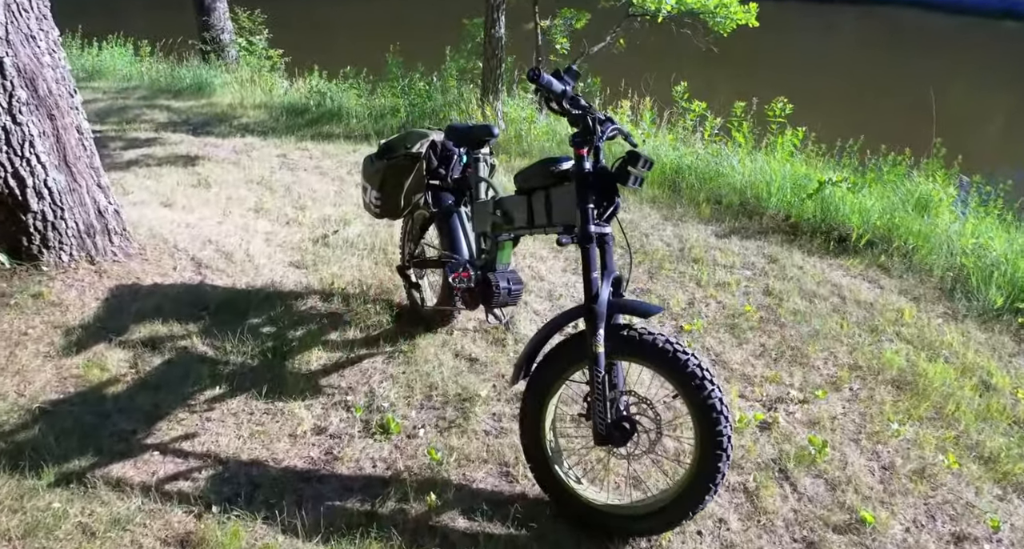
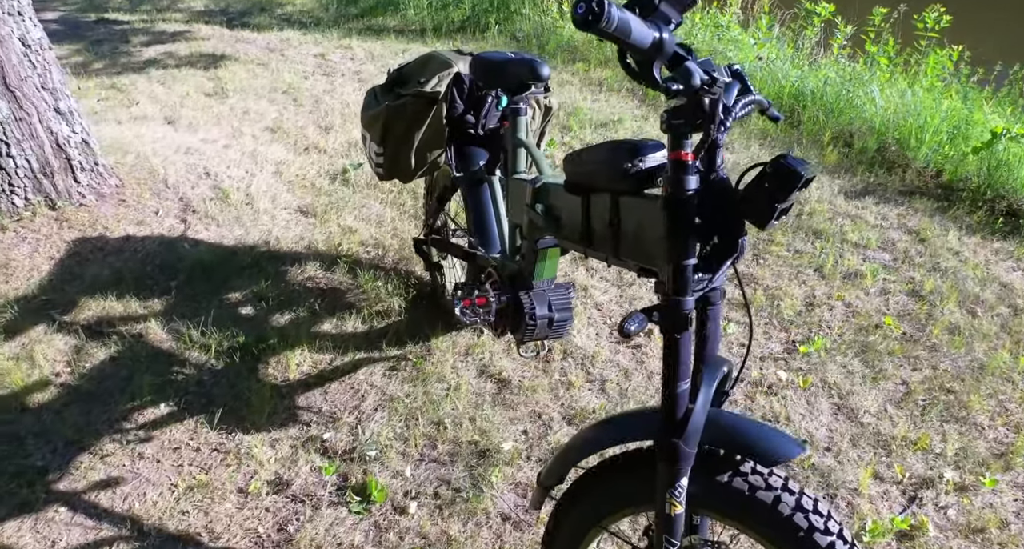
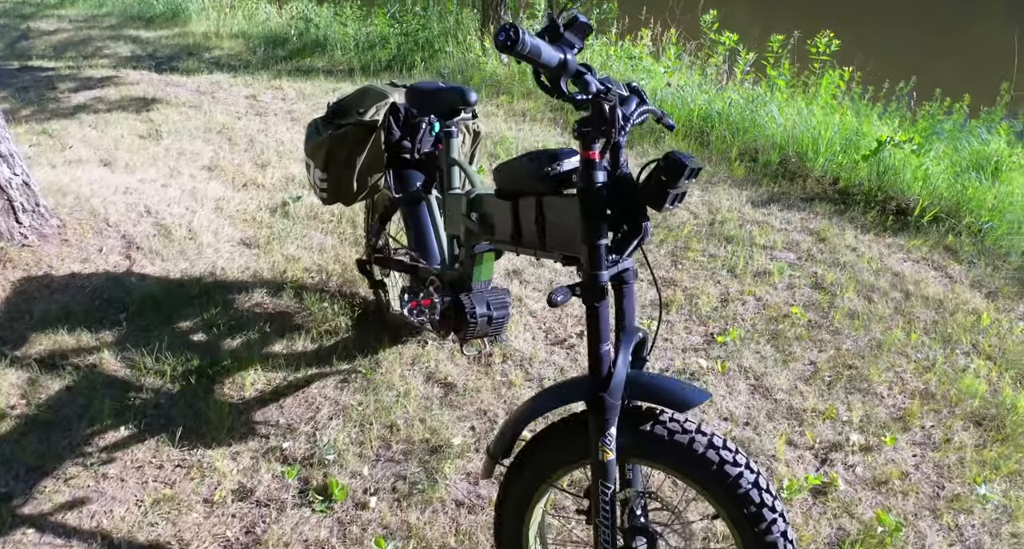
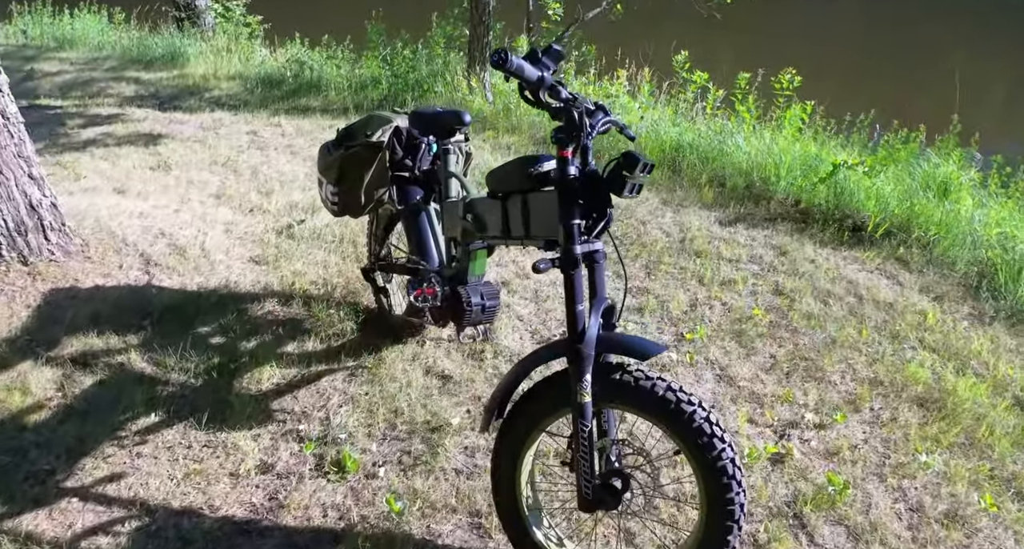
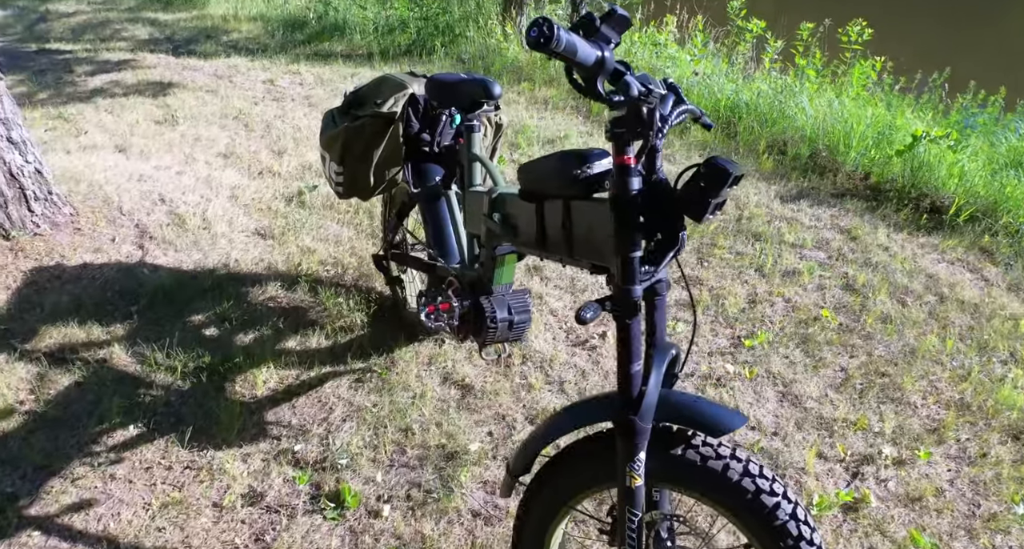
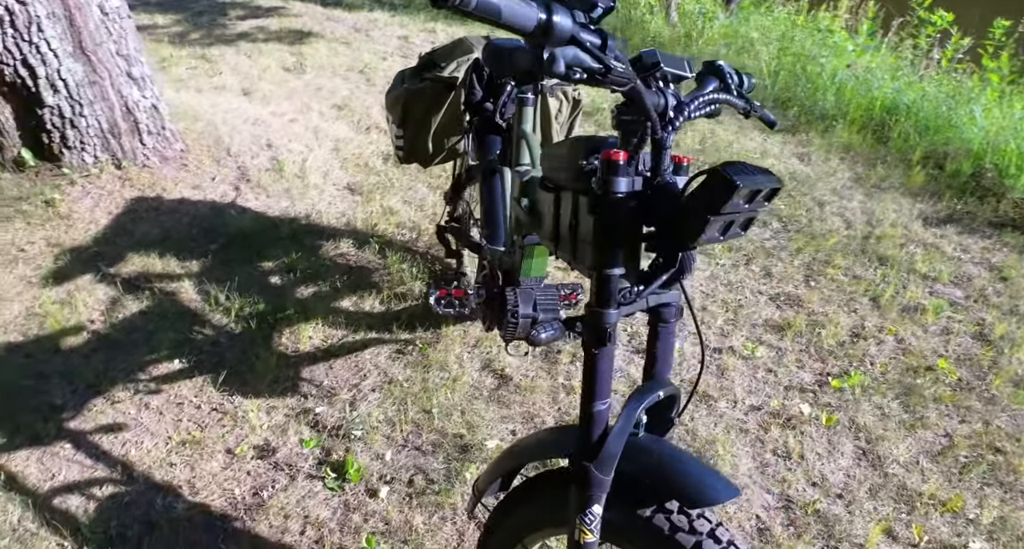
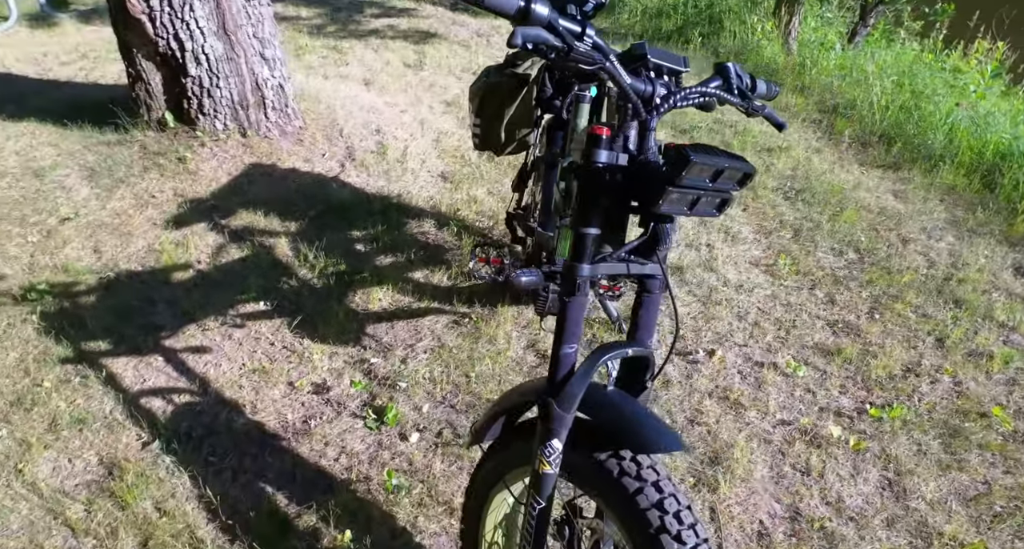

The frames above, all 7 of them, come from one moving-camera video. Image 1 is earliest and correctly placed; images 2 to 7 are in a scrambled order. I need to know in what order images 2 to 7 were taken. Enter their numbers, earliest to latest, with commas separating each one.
4, 3, 5, 2, 6, 7
